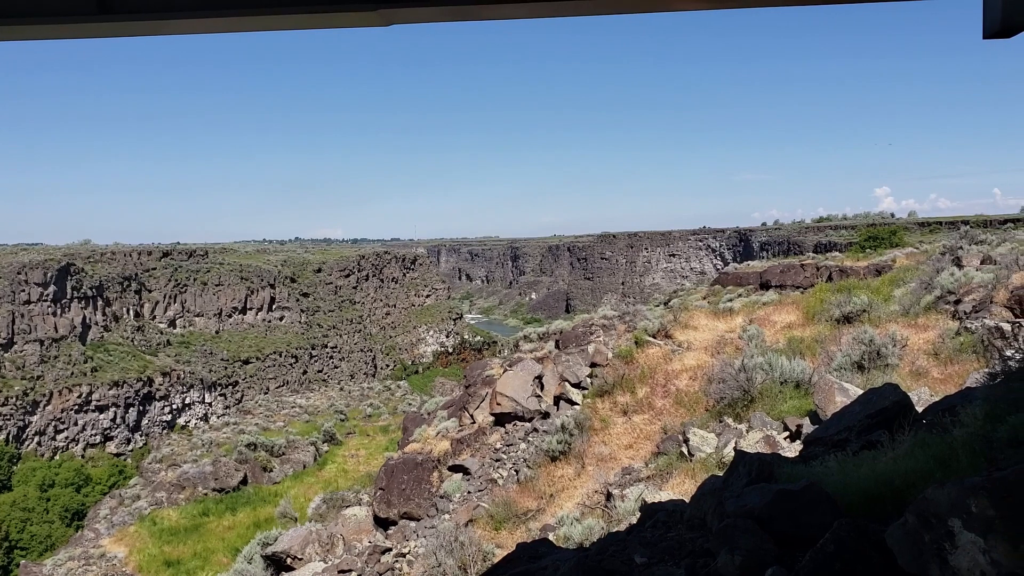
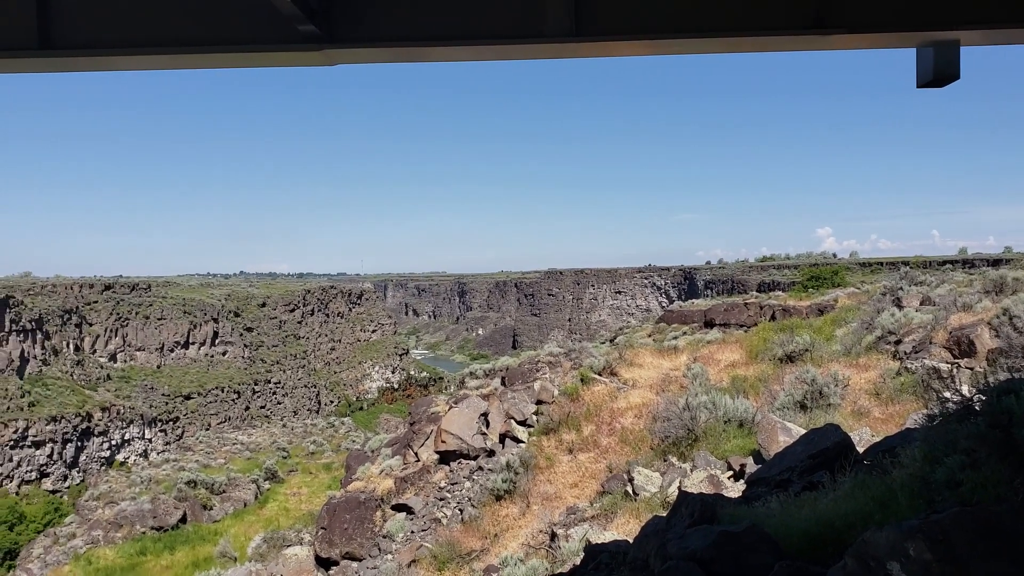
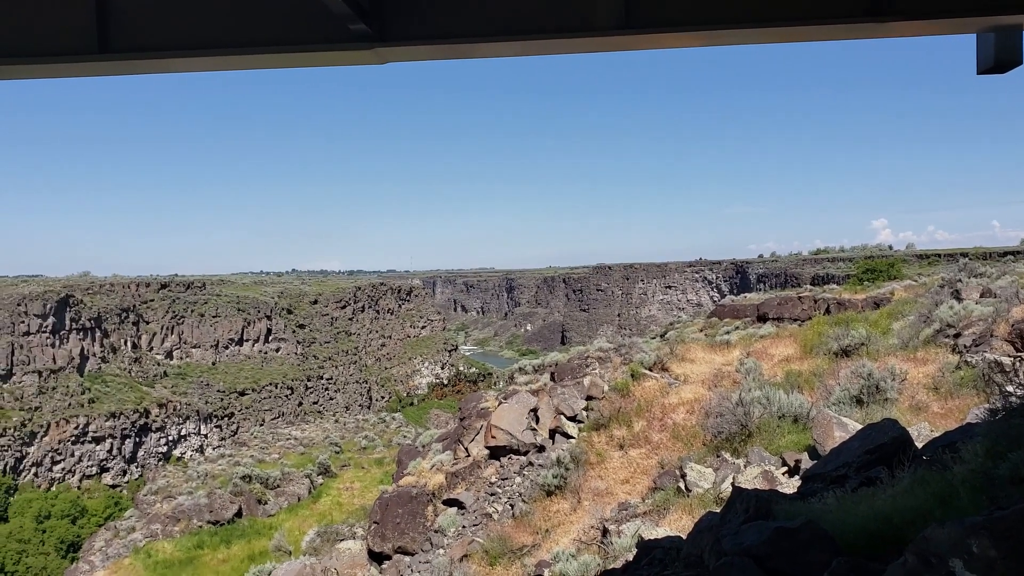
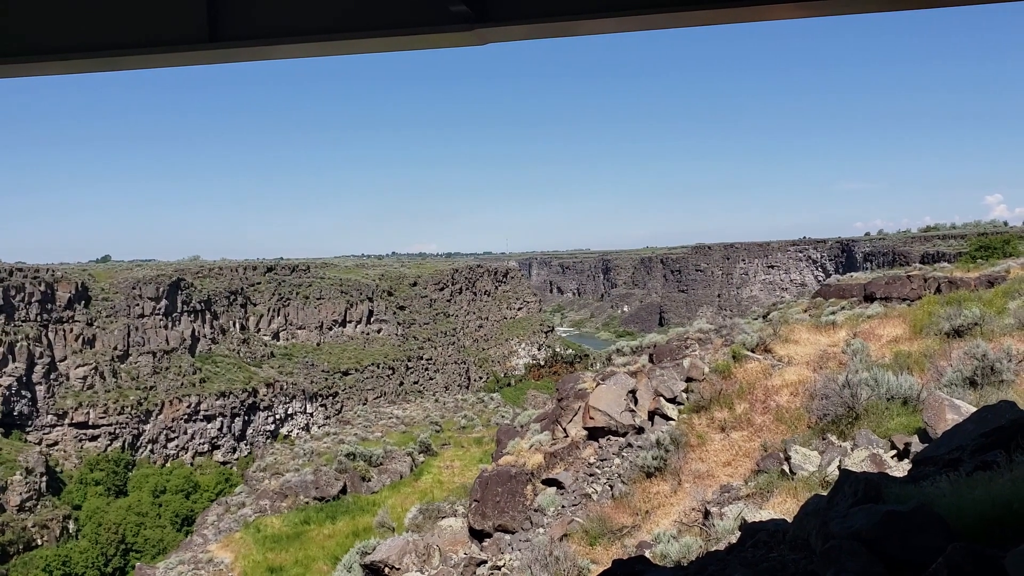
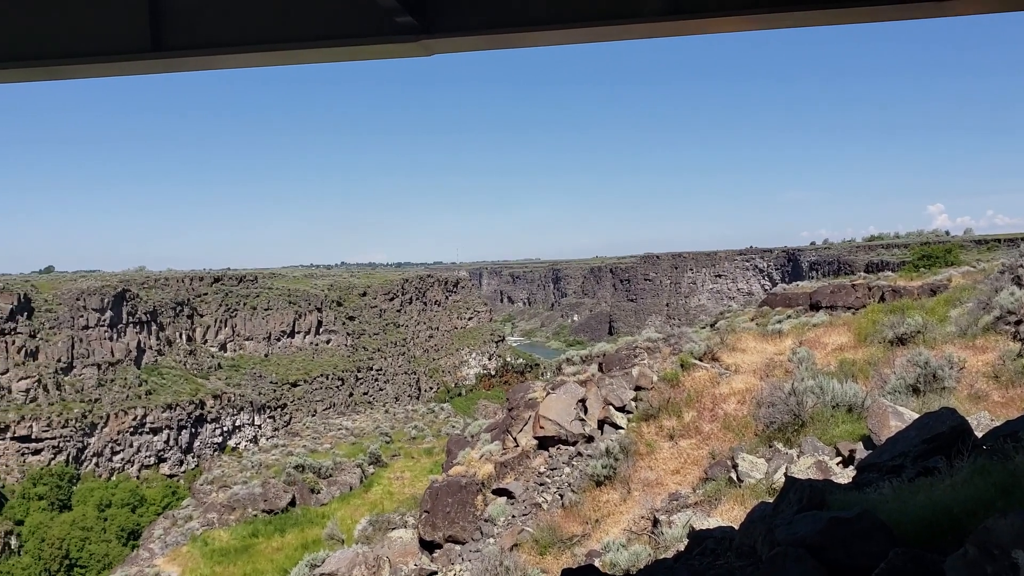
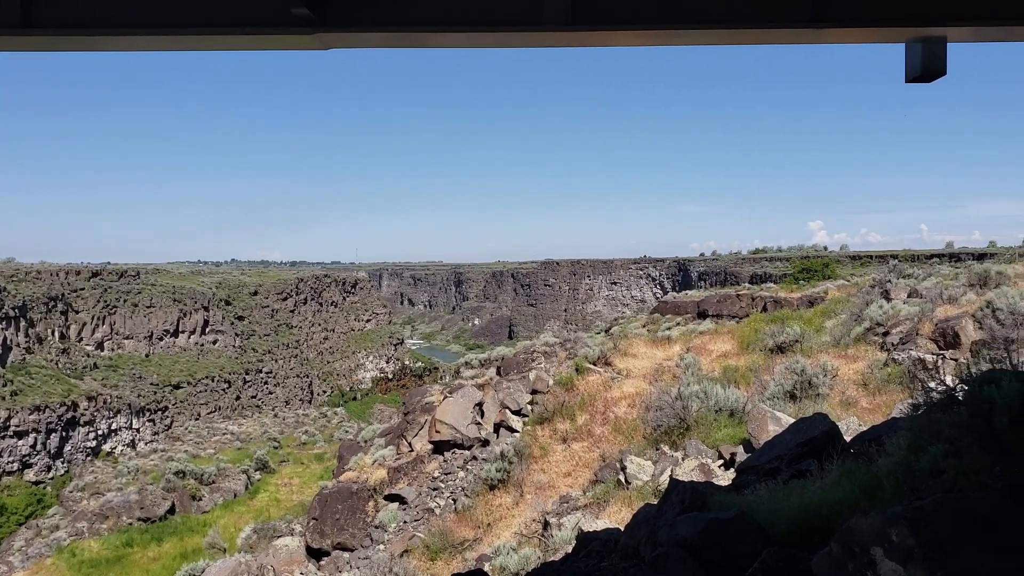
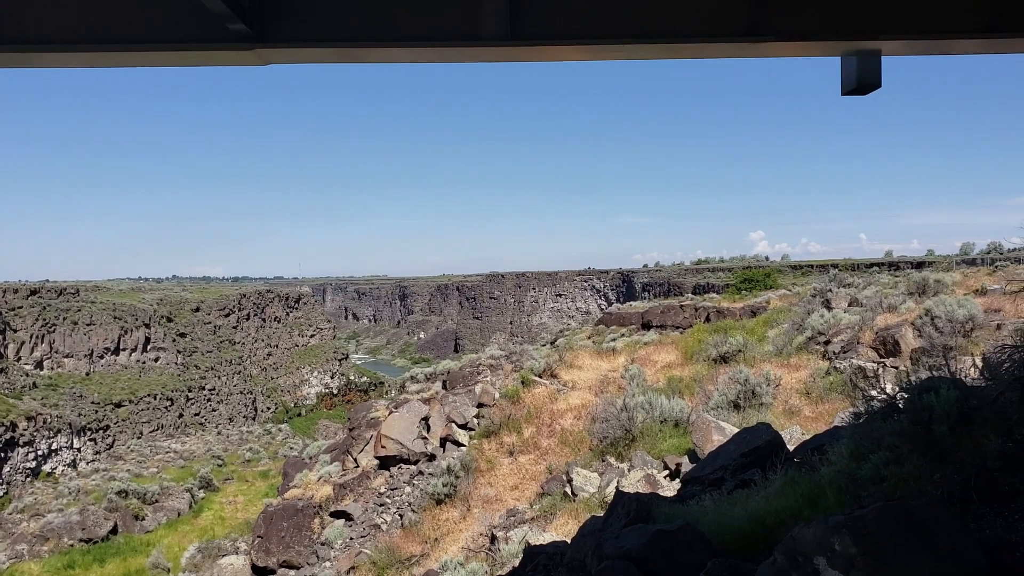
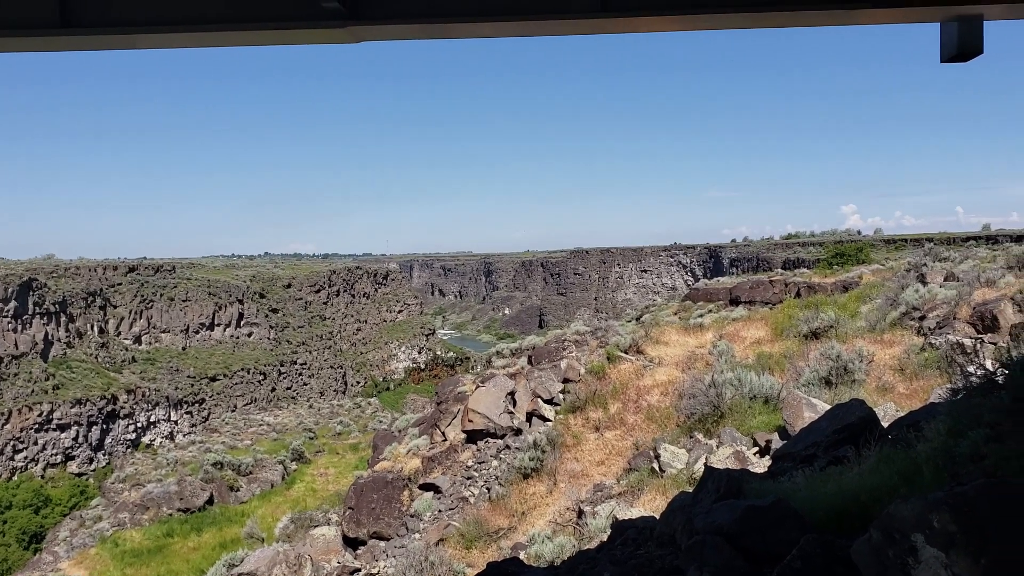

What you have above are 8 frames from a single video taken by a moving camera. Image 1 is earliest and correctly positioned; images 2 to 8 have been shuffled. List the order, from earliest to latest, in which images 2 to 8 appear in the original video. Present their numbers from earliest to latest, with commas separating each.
8, 6, 7, 2, 3, 5, 4
